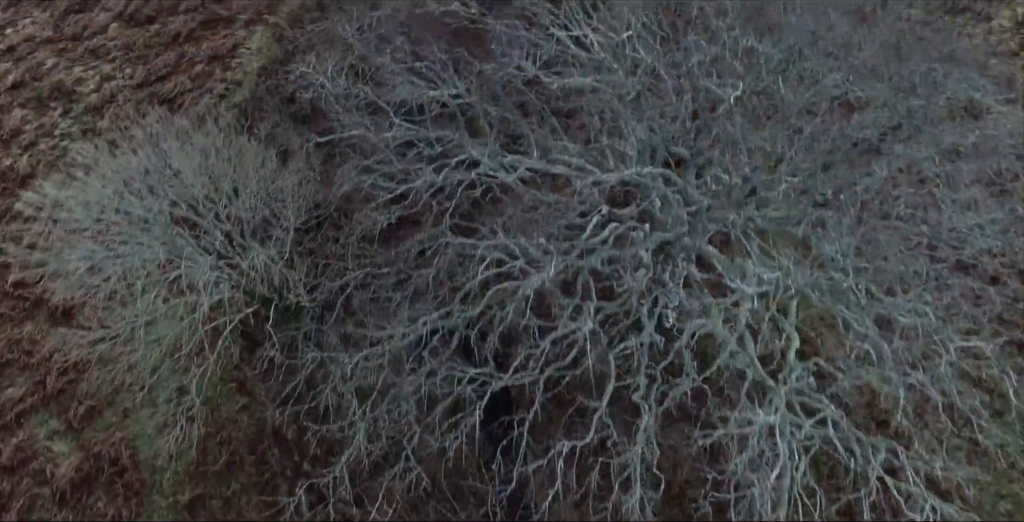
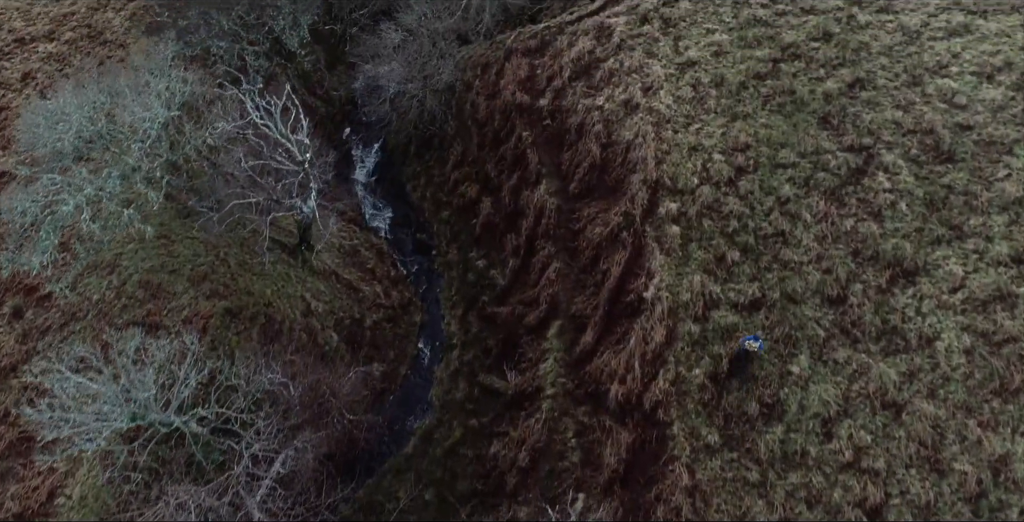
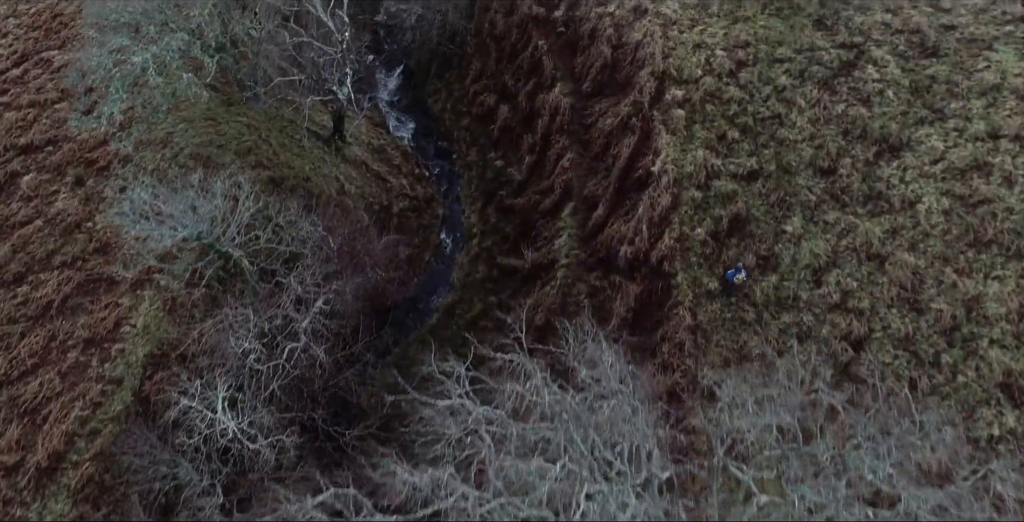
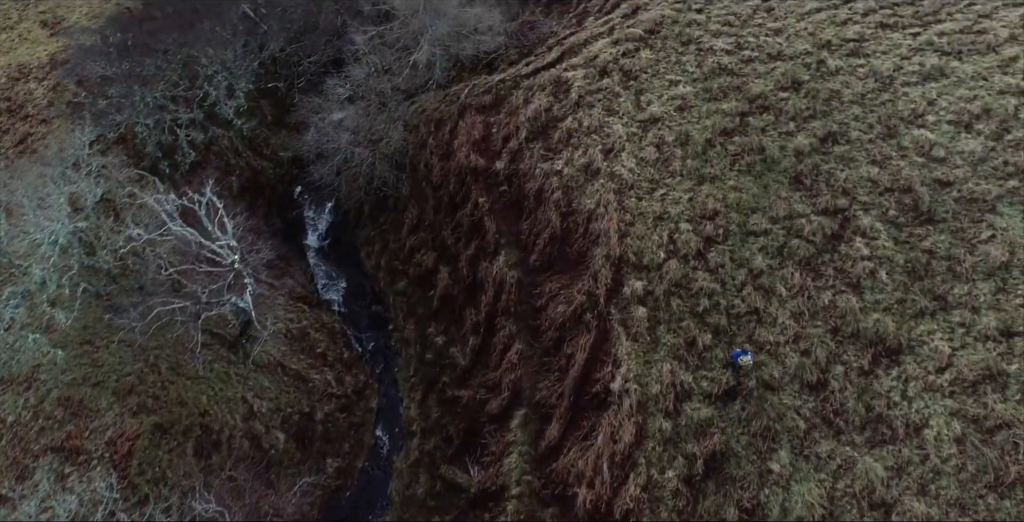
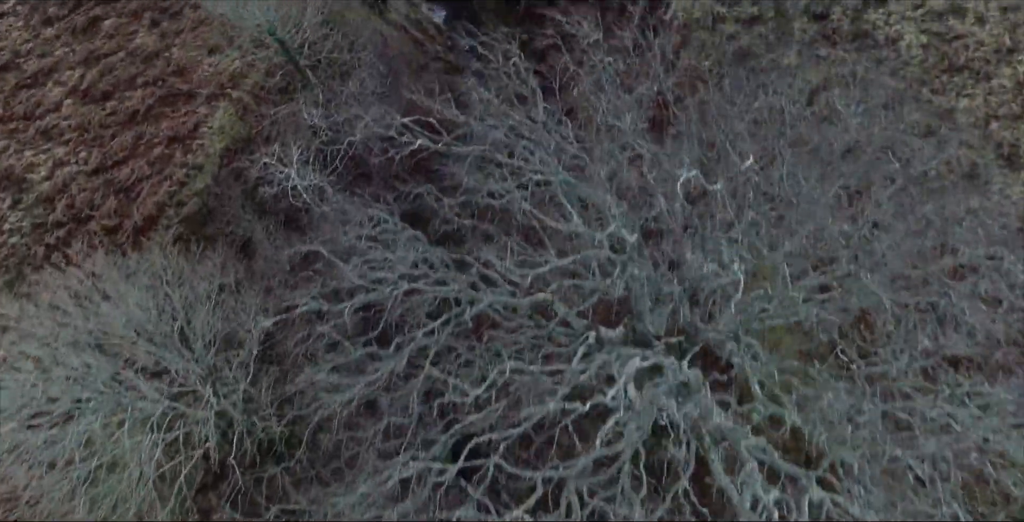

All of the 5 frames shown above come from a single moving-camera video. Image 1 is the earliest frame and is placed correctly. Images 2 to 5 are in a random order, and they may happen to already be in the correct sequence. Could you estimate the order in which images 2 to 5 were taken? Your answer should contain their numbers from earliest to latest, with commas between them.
5, 3, 2, 4
